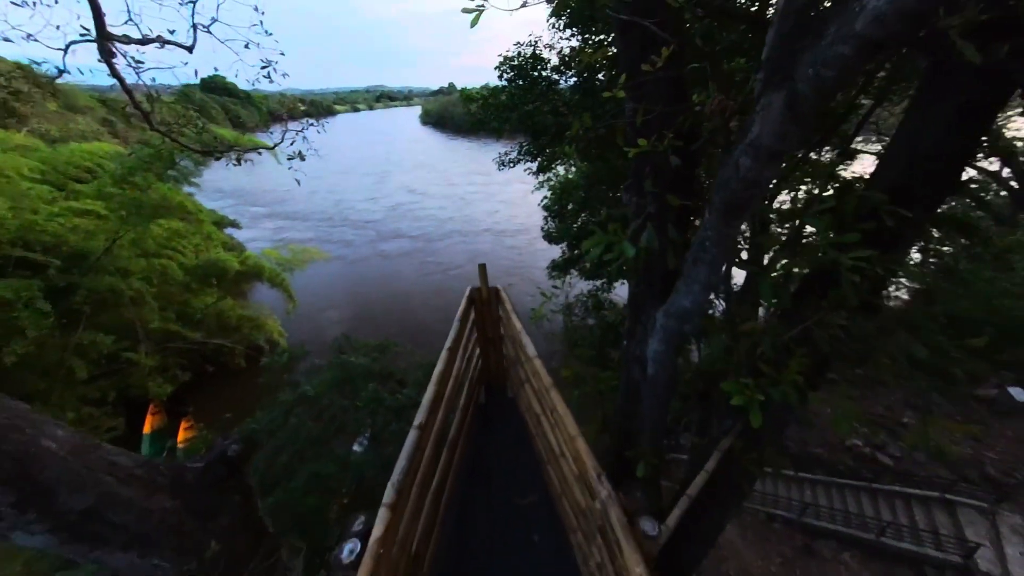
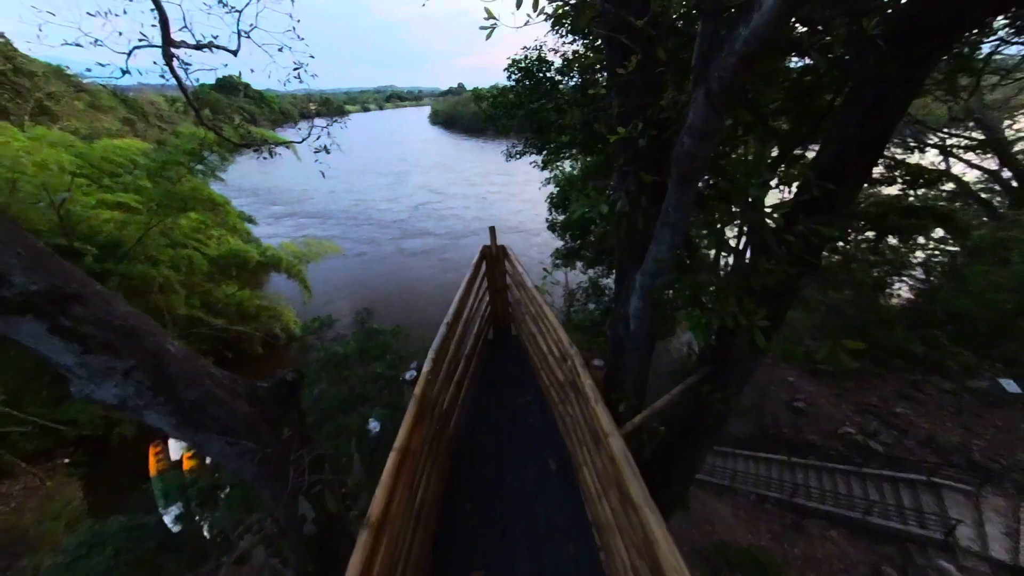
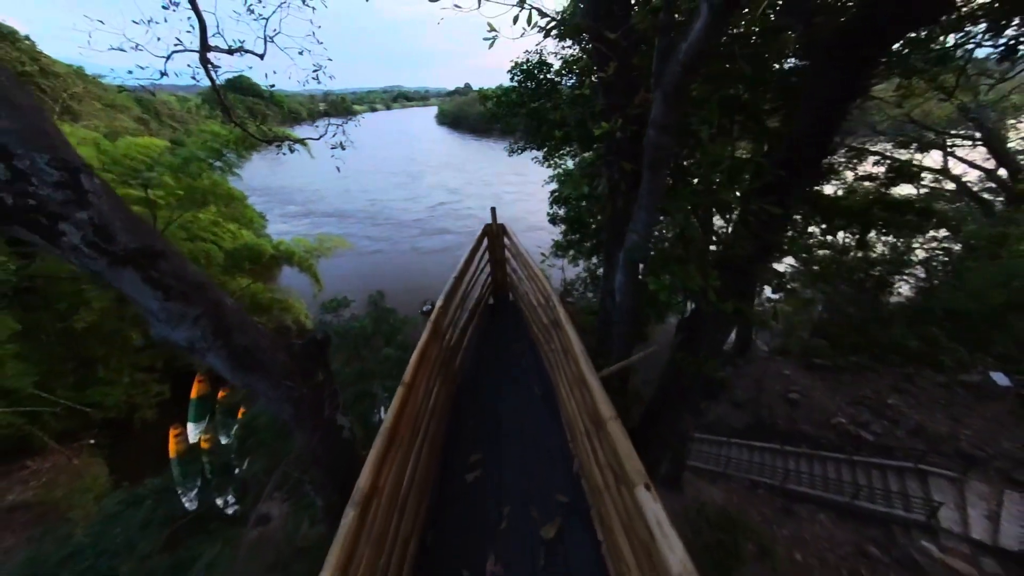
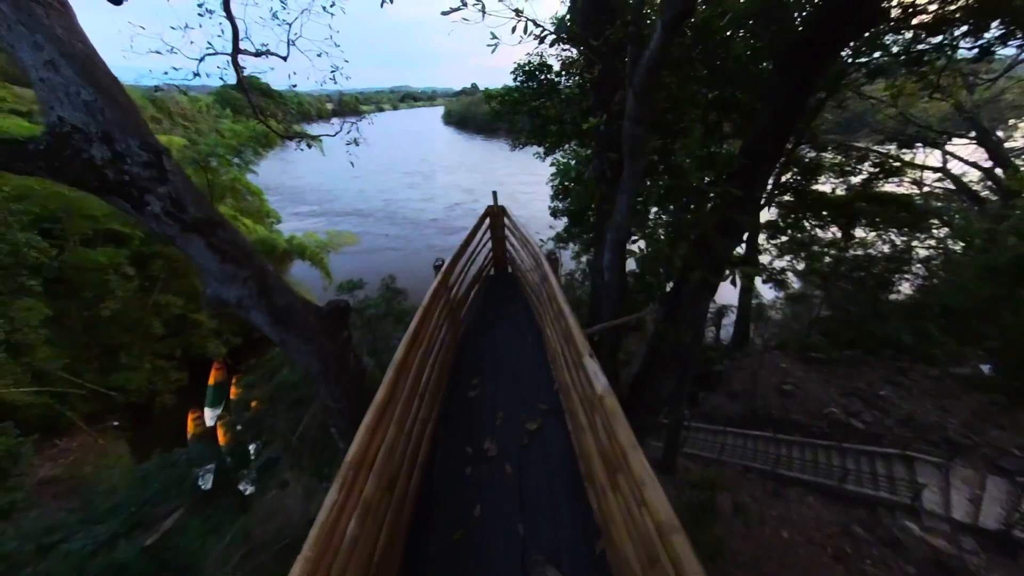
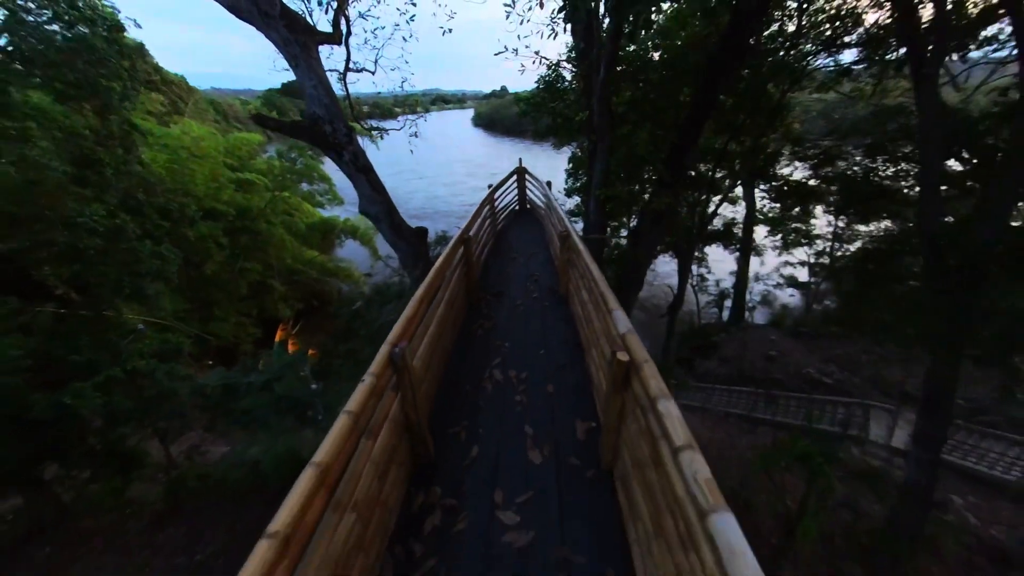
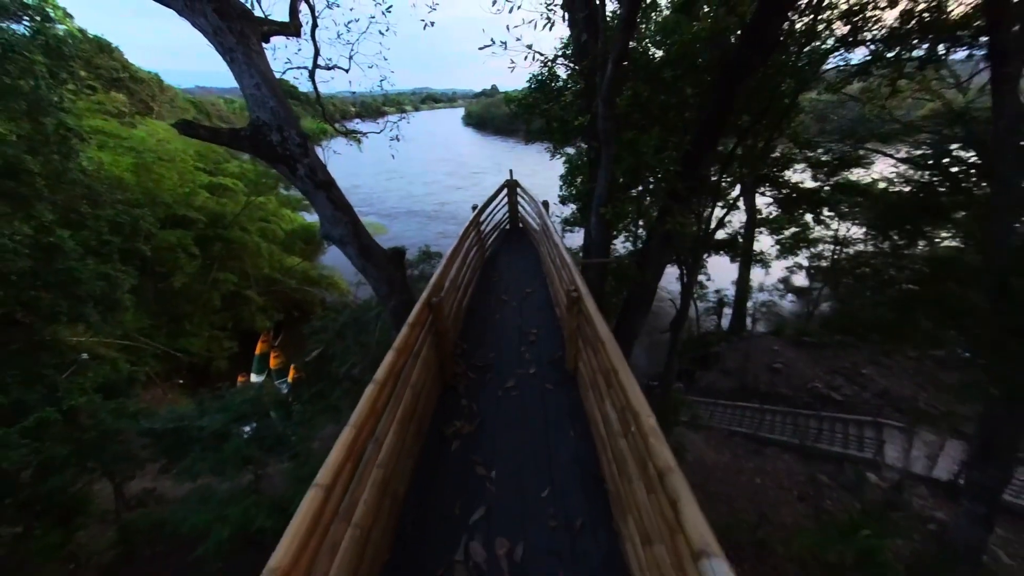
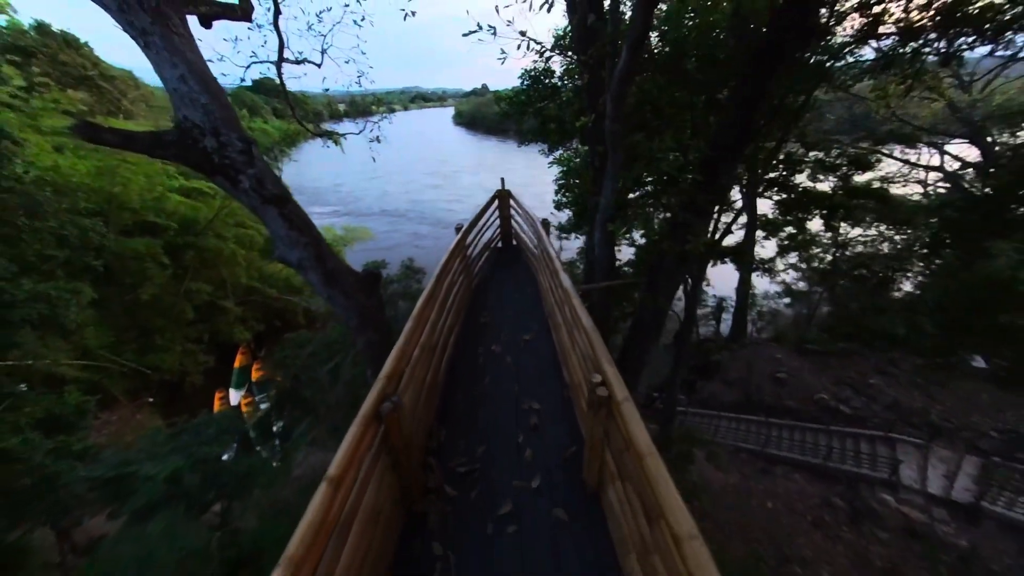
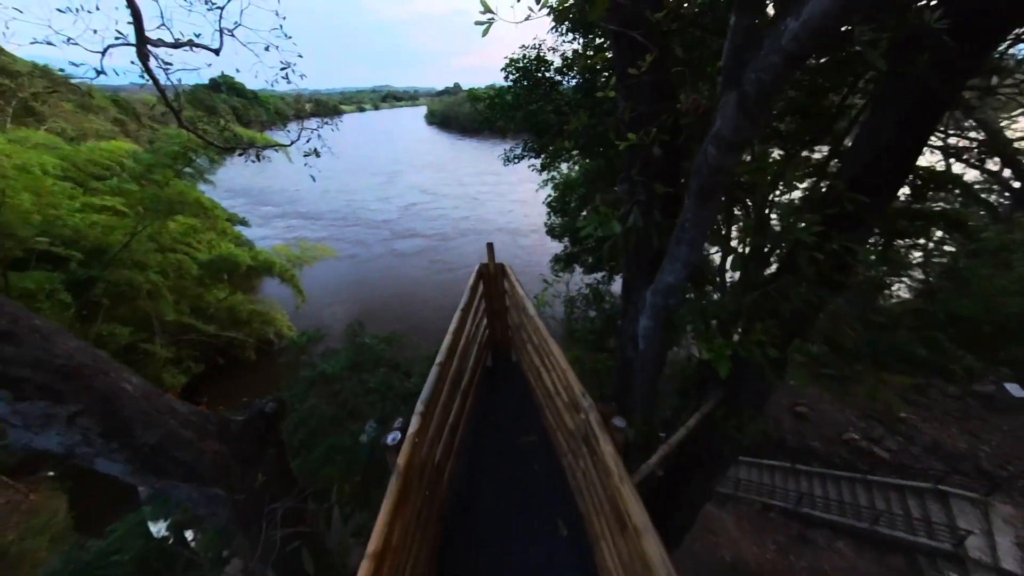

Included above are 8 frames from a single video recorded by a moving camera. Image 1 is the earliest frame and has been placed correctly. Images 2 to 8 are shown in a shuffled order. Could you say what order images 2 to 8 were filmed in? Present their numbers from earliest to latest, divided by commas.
8, 2, 3, 4, 7, 6, 5
